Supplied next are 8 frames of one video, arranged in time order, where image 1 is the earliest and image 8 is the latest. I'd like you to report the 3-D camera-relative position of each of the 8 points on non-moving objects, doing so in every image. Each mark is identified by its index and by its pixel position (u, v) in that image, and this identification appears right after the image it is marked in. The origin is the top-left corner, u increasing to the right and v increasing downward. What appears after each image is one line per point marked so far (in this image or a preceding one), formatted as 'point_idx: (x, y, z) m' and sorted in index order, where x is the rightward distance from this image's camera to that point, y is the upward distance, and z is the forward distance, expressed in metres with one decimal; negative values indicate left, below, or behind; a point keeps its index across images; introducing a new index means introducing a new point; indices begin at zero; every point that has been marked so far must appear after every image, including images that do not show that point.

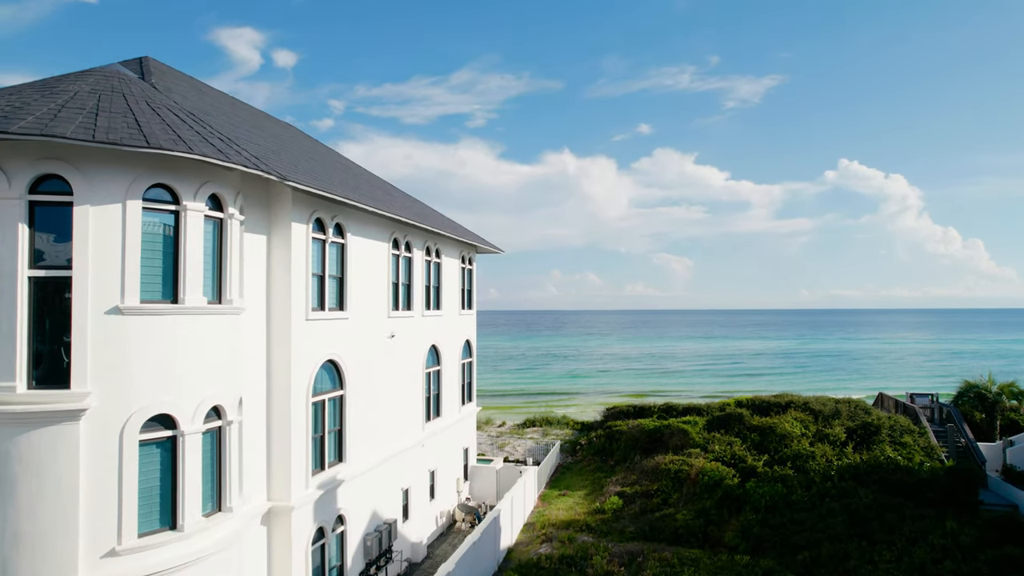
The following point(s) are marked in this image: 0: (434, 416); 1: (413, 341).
0: (-2.6, -4.3, +19.7) m
1: (-3.0, -1.6, +17.8) m
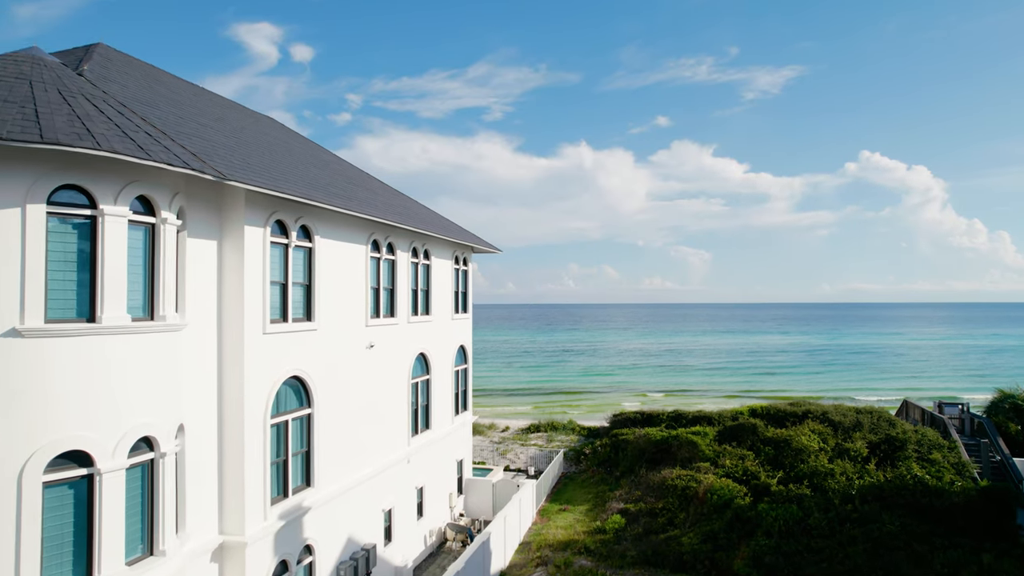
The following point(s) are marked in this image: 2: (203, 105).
0: (-2.8, -4.4, +18.5) m
1: (-3.2, -1.7, +16.5) m
2: (-7.1, +4.3, +13.7) m
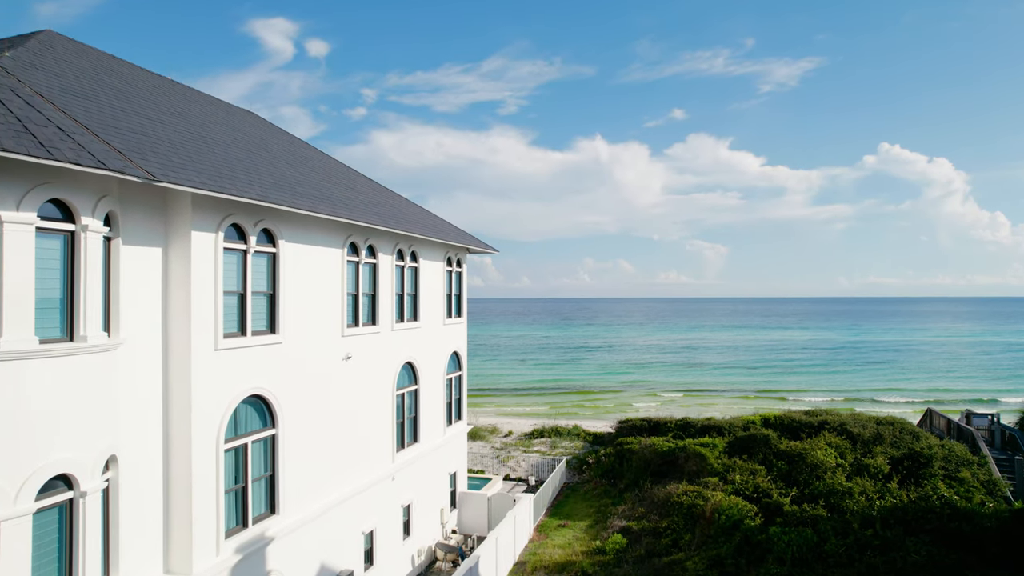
0: (-3.0, -4.5, +17.4) m
1: (-3.5, -1.8, +15.4) m
2: (-7.4, +4.1, +12.7) m
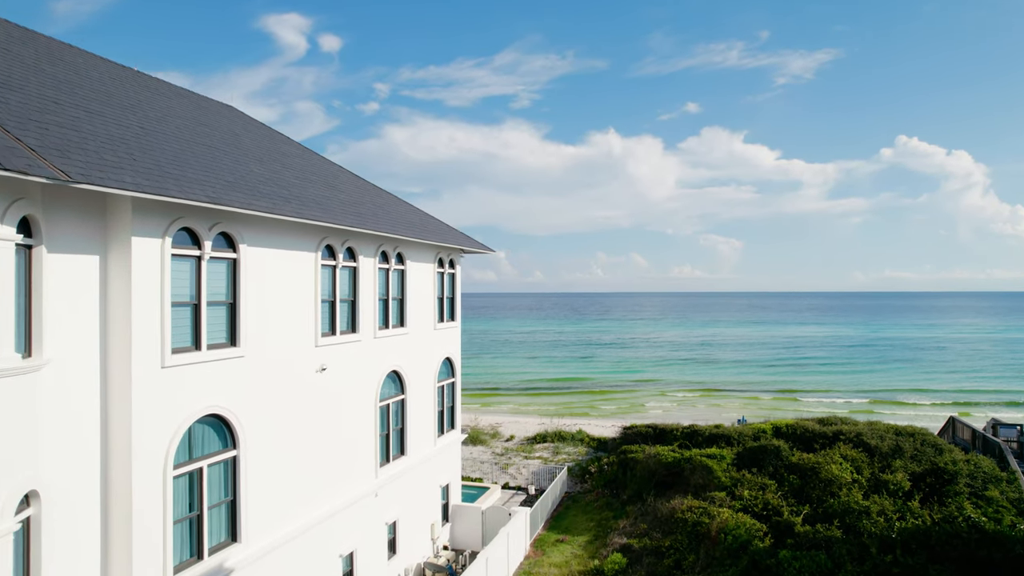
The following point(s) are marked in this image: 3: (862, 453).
0: (-3.2, -4.6, +16.5) m
1: (-3.7, -2.0, +14.4) m
2: (-7.7, +3.9, +11.7) m
3: (+11.1, -5.3, +18.9) m
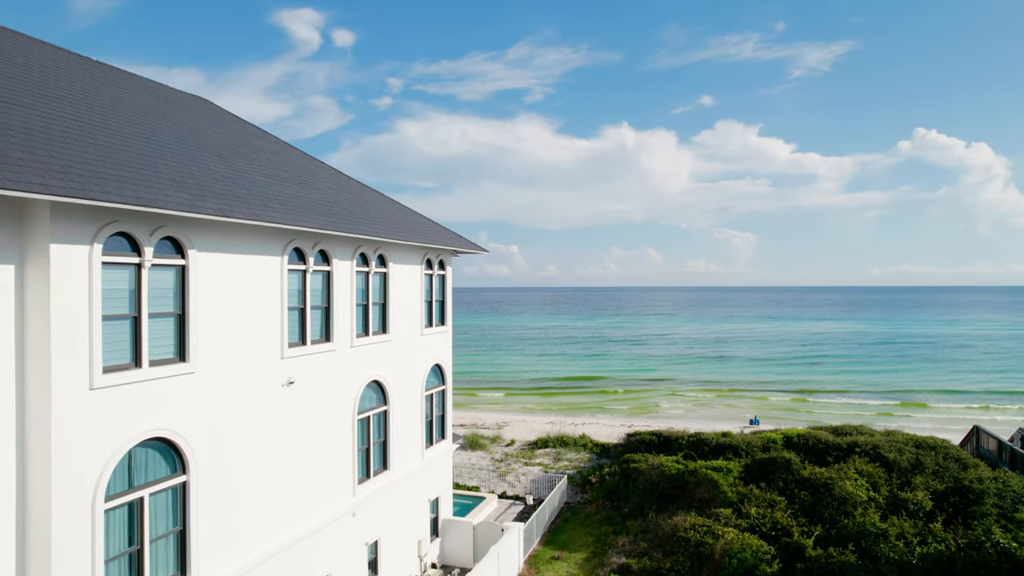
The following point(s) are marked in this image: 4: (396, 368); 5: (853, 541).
0: (-3.5, -4.7, +15.5) m
1: (-4.0, -2.1, +13.5) m
2: (-8.1, +3.8, +10.8) m
3: (+10.9, -5.3, +17.7) m
4: (-3.1, -2.1, +16.0) m
5: (+8.5, -6.3, +14.7) m
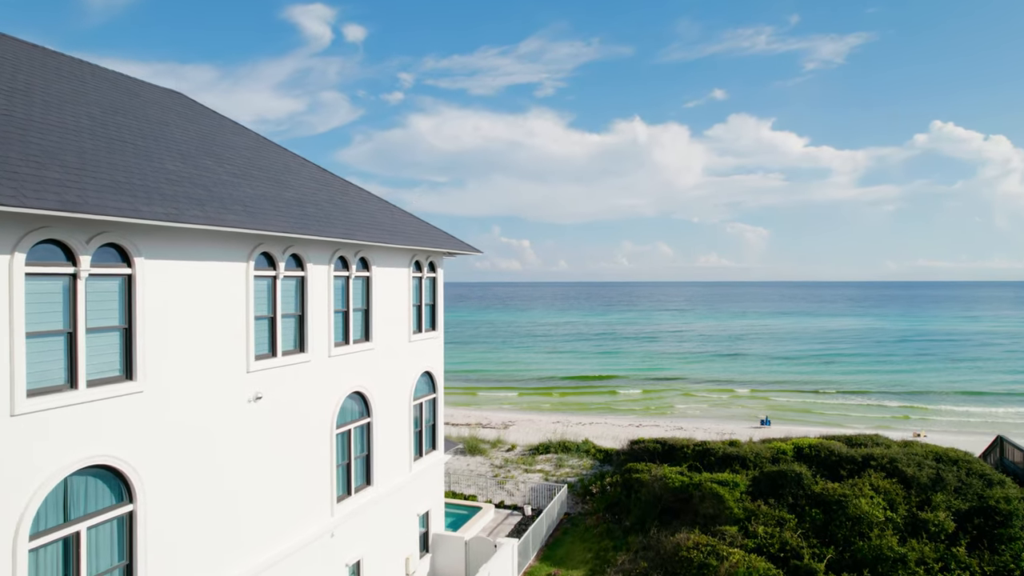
0: (-3.7, -4.9, +14.6) m
1: (-4.3, -2.2, +12.6) m
2: (-8.4, +3.6, +9.9) m
3: (+10.7, -5.5, +16.5) m
4: (-3.4, -2.3, +15.1) m
5: (+8.2, -6.4, +13.7) m
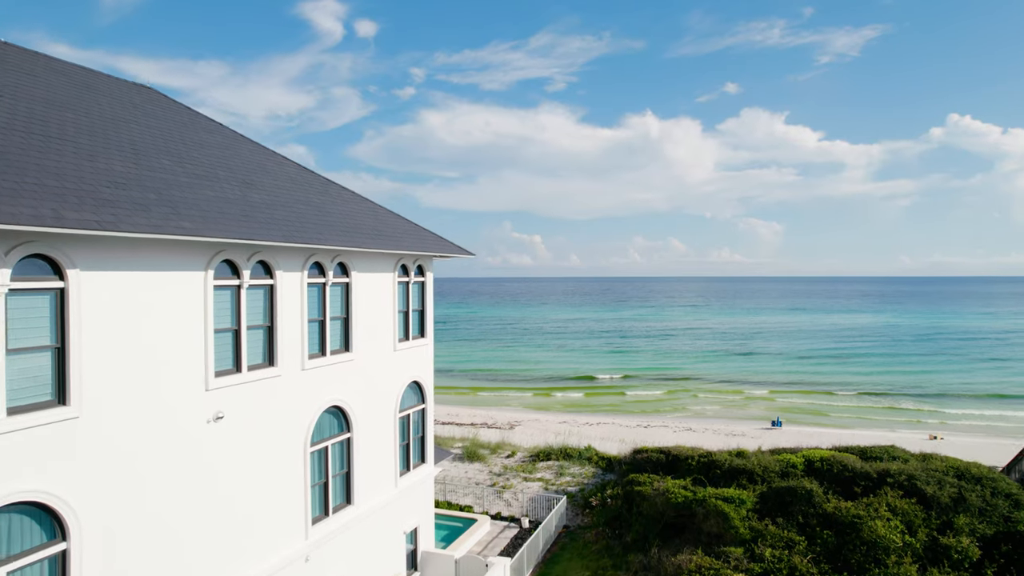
0: (-4.0, -5.0, +13.8) m
1: (-4.6, -2.4, +11.7) m
2: (-8.8, +3.4, +9.1) m
3: (+10.5, -5.6, +15.4) m
4: (-3.6, -2.4, +14.2) m
5: (+7.9, -6.6, +12.6) m
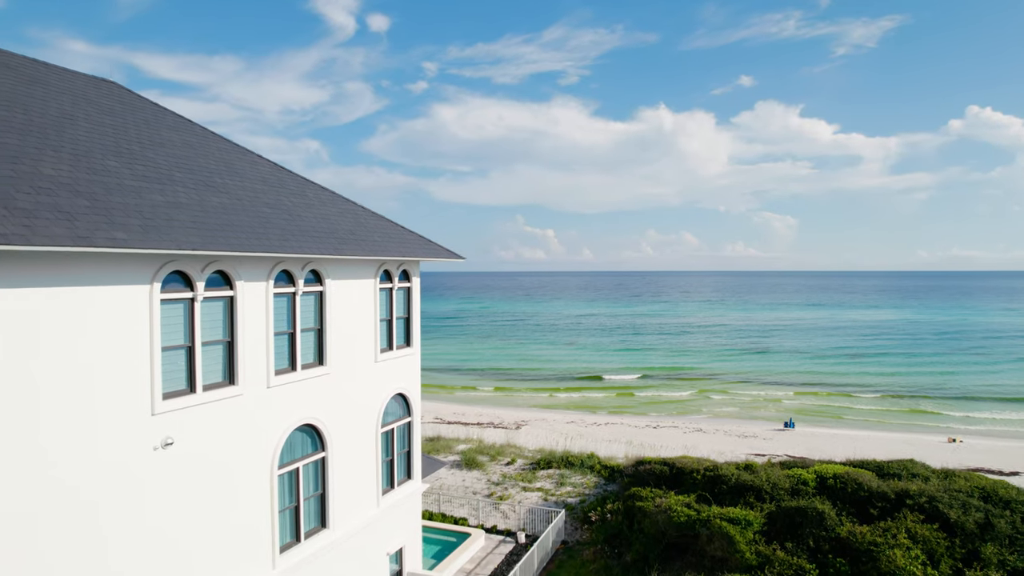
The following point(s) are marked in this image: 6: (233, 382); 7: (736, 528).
0: (-4.3, -5.2, +12.9) m
1: (-5.0, -2.6, +10.8) m
2: (-9.1, +3.2, +8.2) m
3: (+10.2, -5.8, +14.3) m
4: (-3.9, -2.6, +13.3) m
5: (+7.6, -6.8, +11.5) m
6: (-5.1, -1.7, +10.8) m
7: (+5.9, -6.4, +15.6) m
